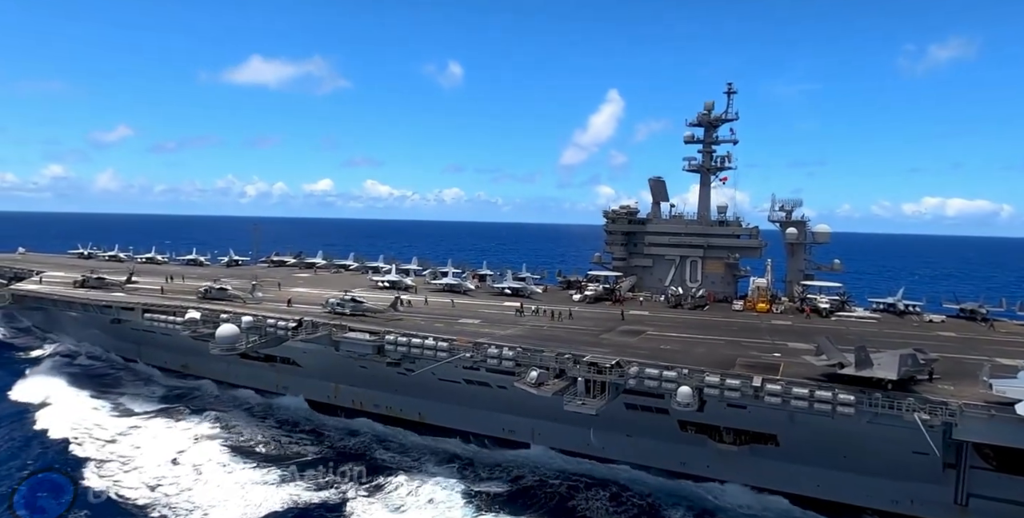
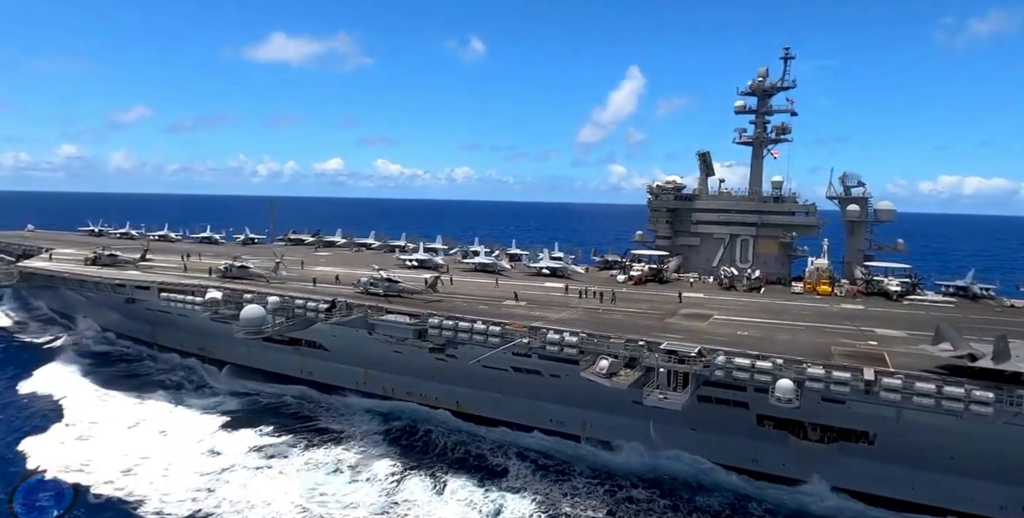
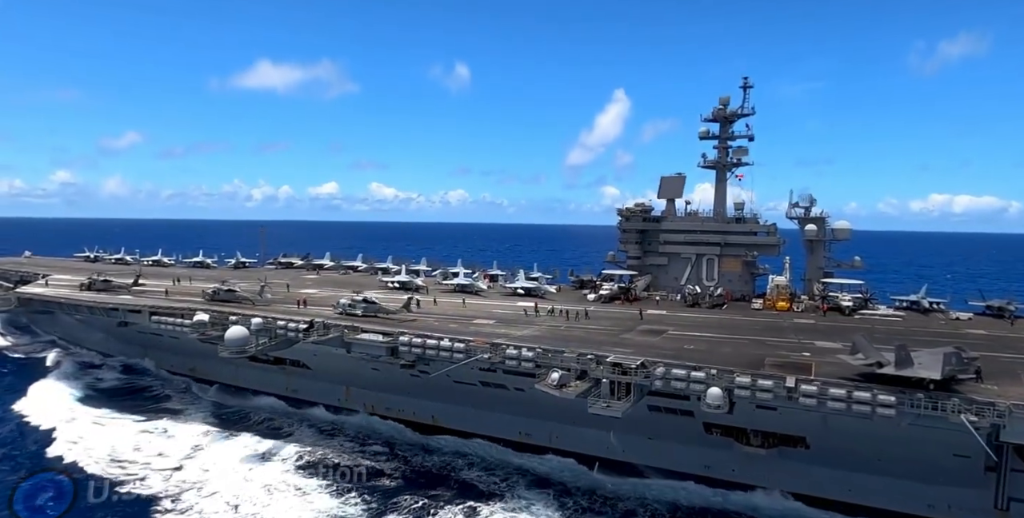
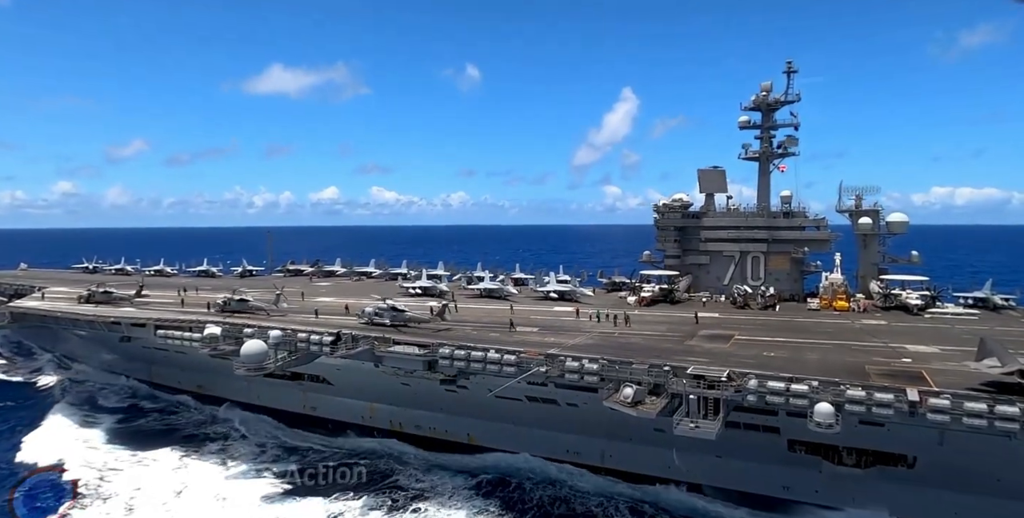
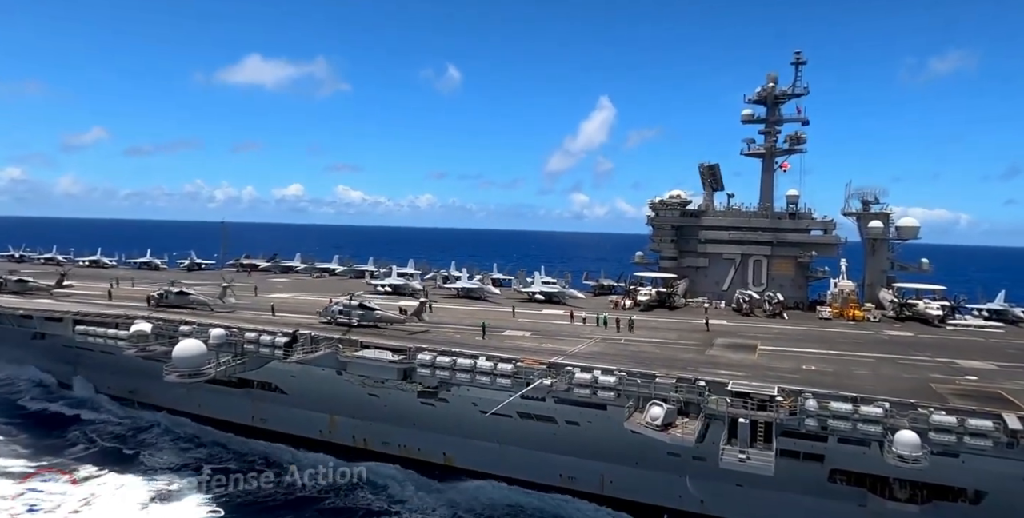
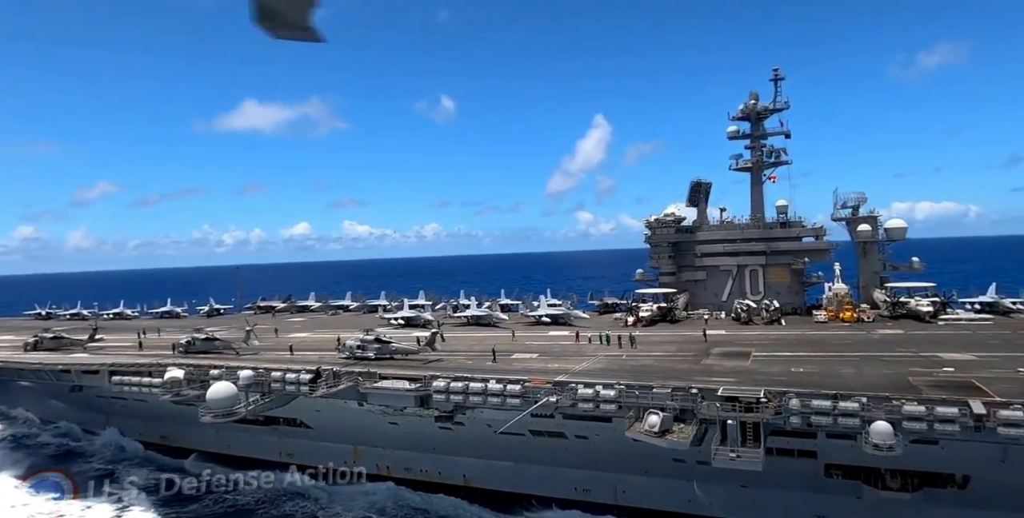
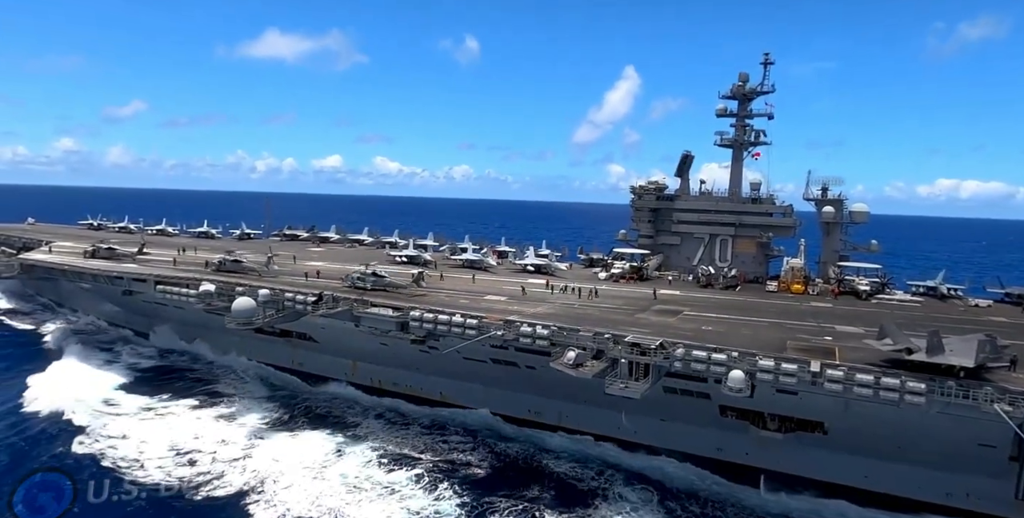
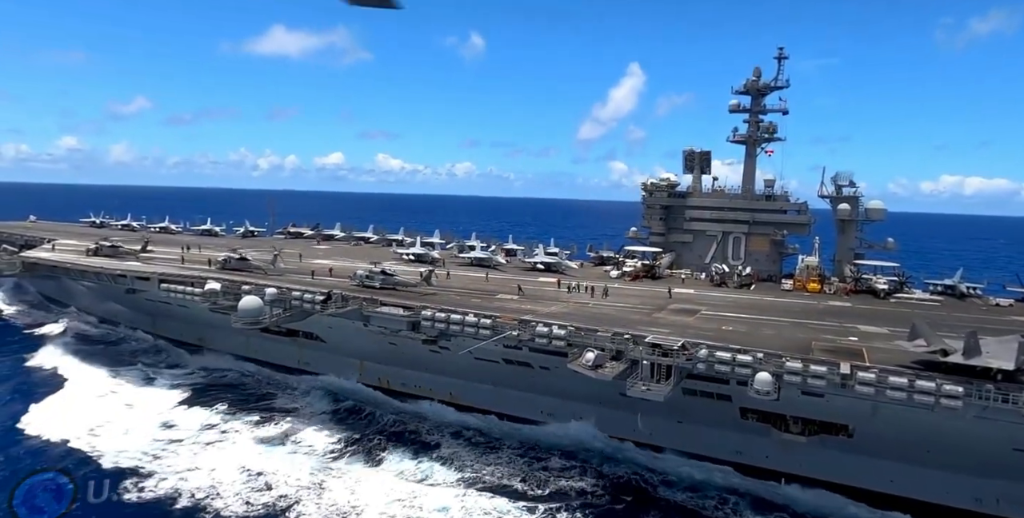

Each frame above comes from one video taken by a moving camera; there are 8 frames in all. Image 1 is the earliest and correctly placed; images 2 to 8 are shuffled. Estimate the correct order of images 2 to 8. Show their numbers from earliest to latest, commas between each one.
3, 7, 8, 2, 4, 6, 5
